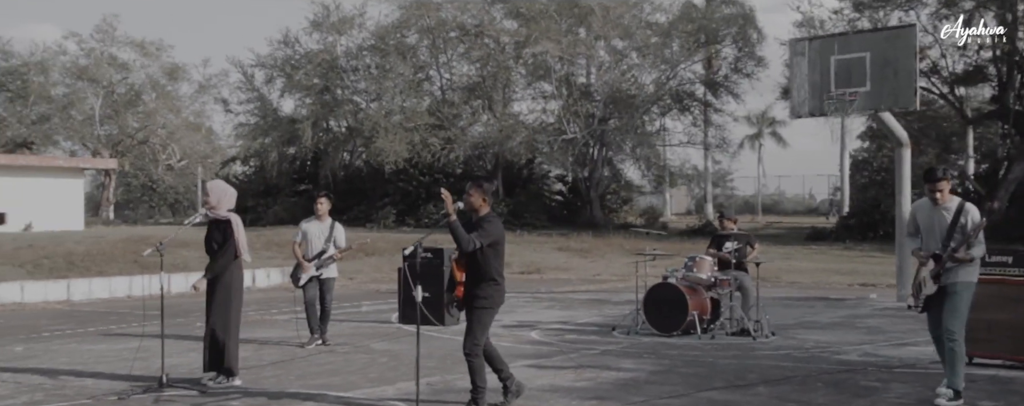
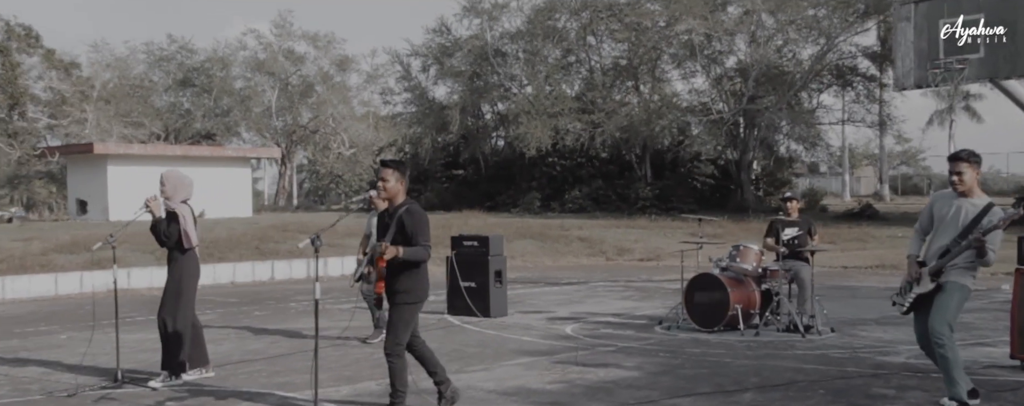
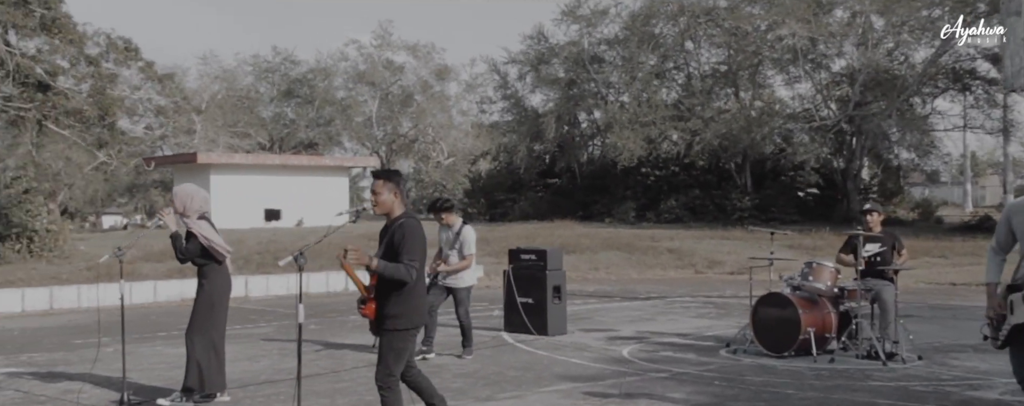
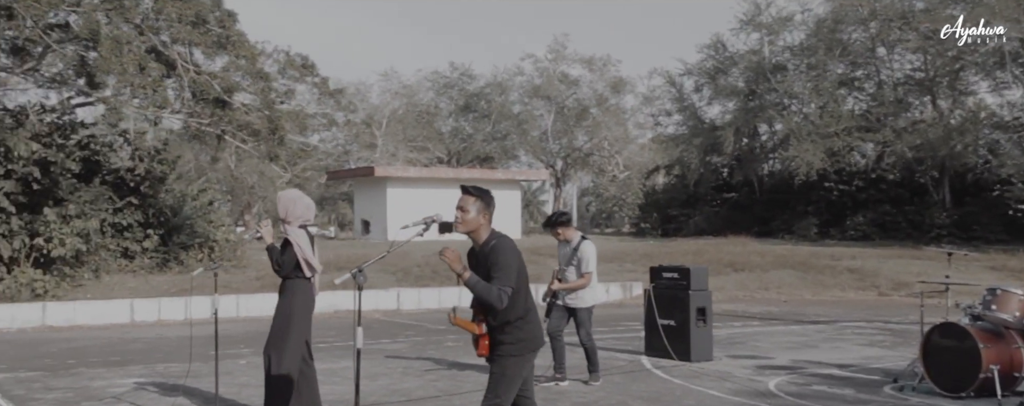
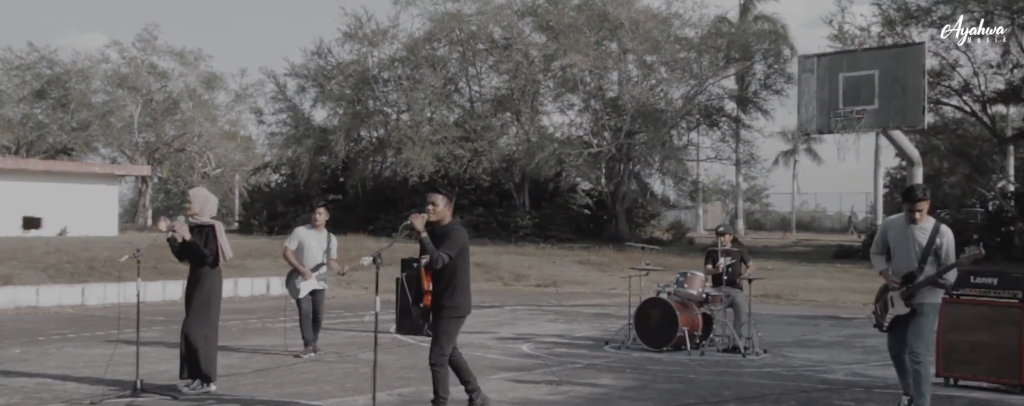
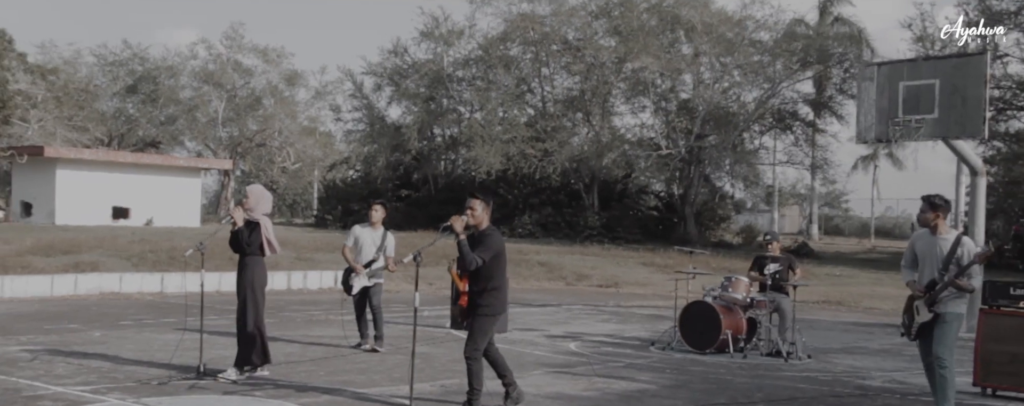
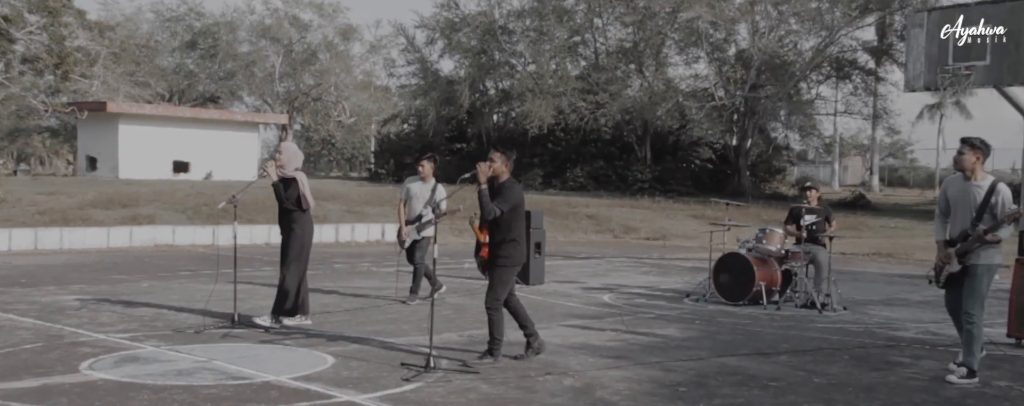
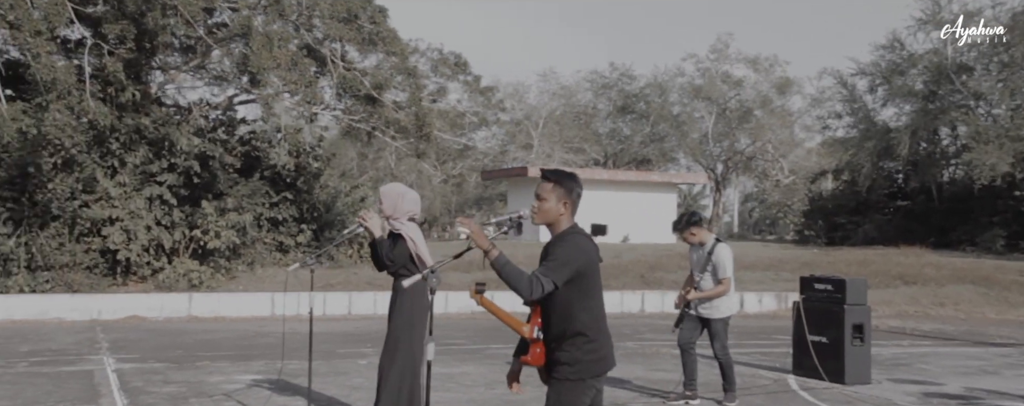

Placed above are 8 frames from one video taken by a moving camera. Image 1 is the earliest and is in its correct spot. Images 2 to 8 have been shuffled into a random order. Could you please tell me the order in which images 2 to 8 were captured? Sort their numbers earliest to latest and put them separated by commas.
5, 6, 7, 2, 3, 4, 8
